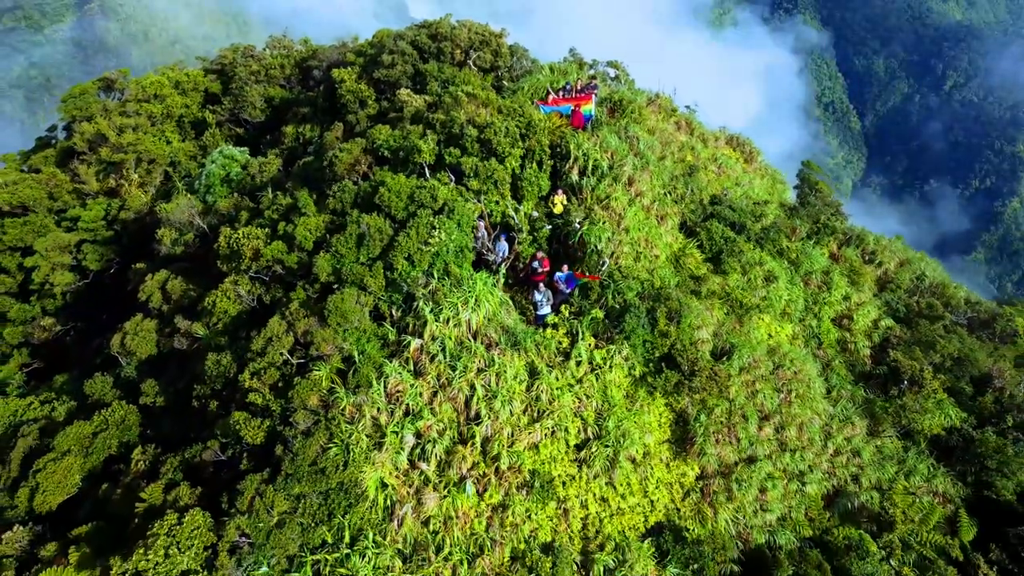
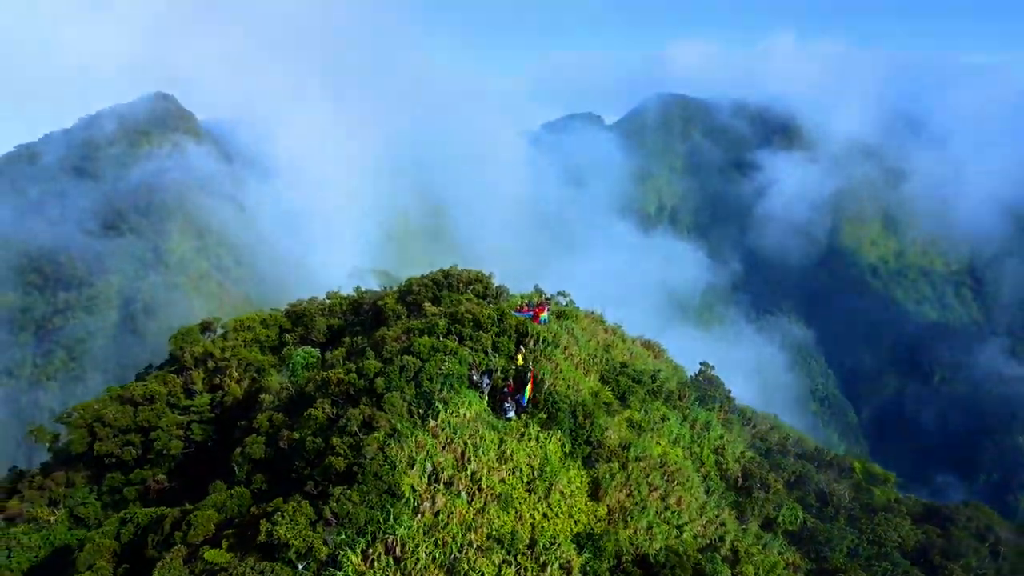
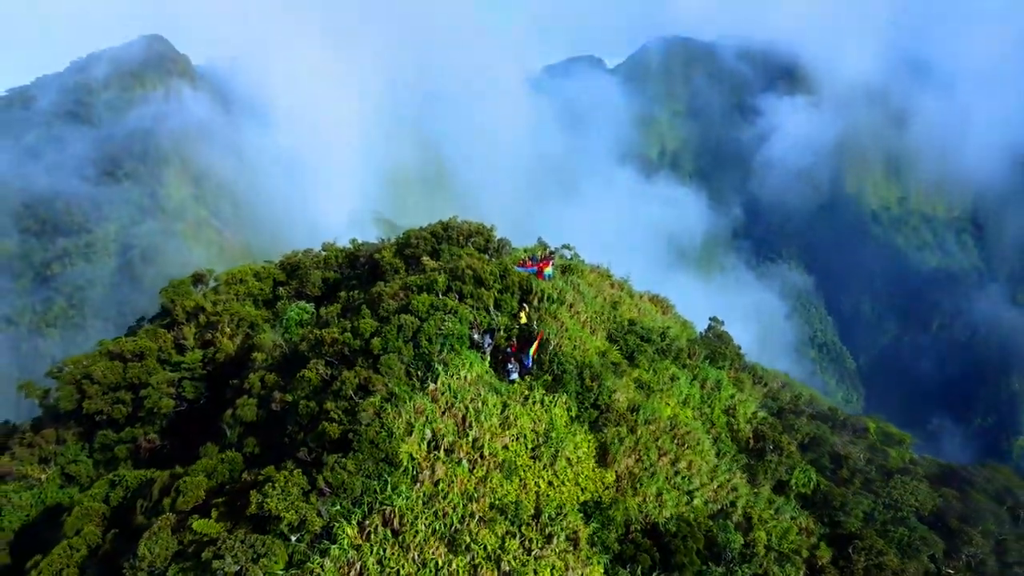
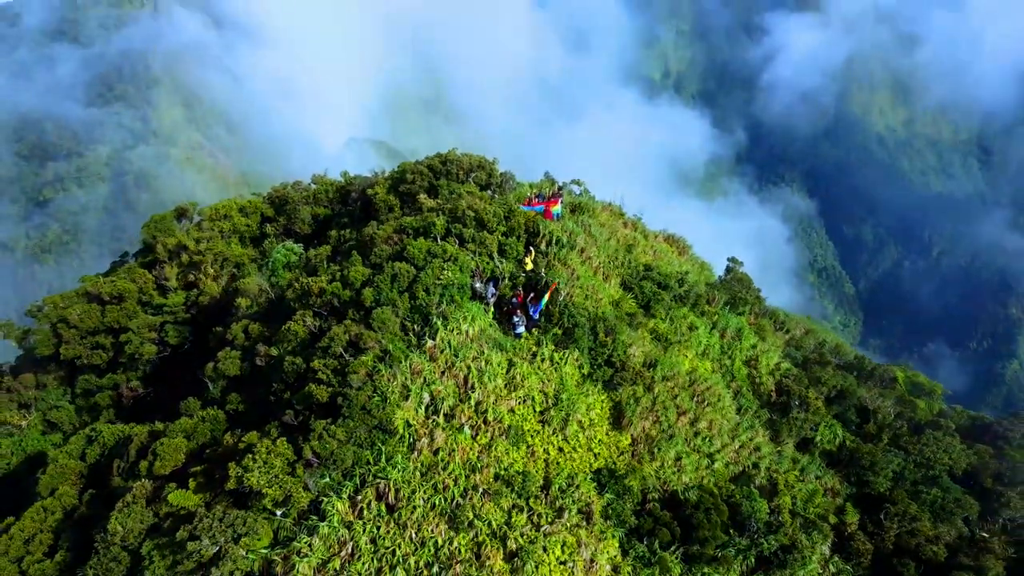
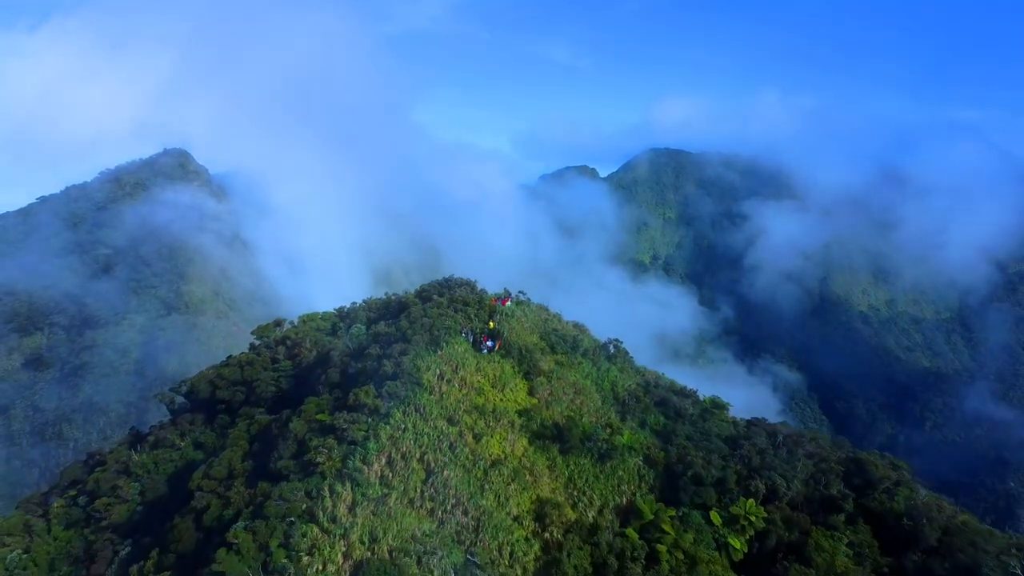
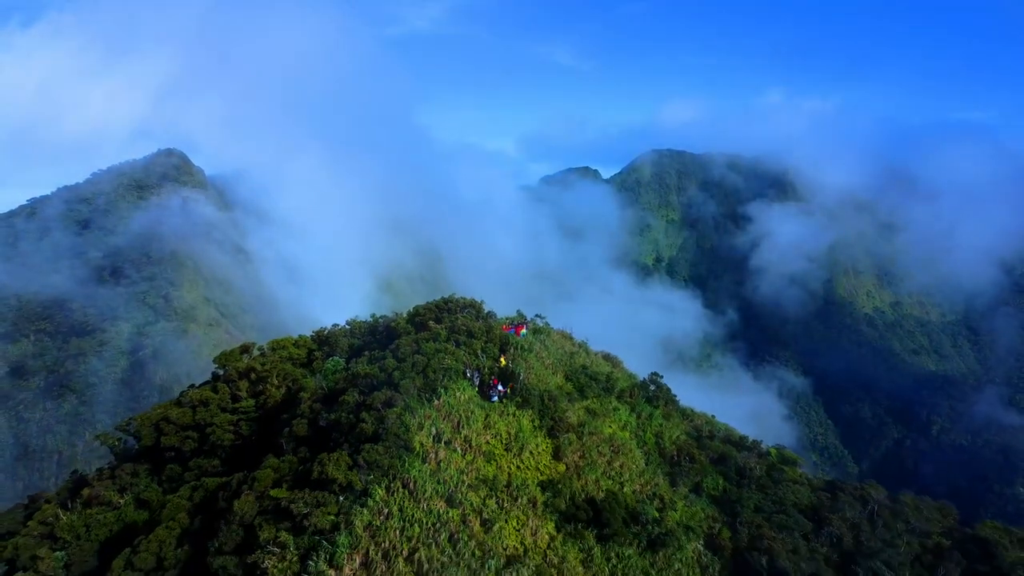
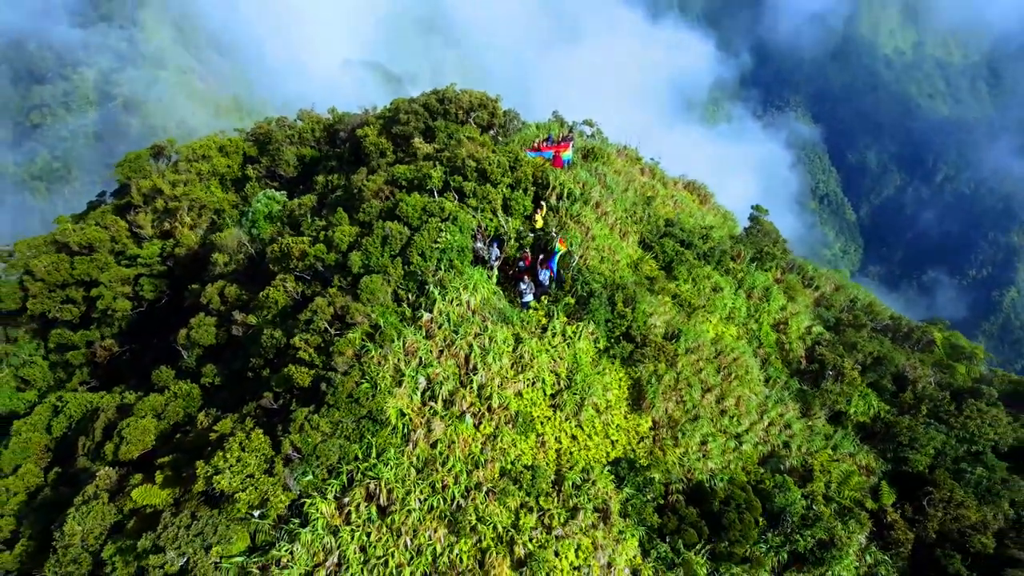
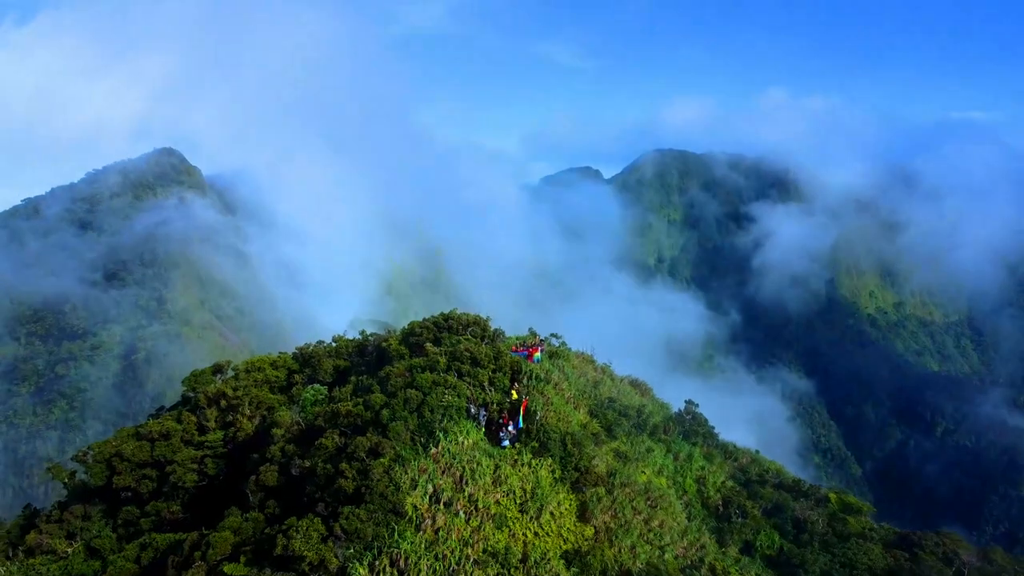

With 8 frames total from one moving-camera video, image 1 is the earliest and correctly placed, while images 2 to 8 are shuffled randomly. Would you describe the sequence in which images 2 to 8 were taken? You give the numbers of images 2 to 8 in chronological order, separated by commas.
7, 4, 3, 2, 8, 6, 5
